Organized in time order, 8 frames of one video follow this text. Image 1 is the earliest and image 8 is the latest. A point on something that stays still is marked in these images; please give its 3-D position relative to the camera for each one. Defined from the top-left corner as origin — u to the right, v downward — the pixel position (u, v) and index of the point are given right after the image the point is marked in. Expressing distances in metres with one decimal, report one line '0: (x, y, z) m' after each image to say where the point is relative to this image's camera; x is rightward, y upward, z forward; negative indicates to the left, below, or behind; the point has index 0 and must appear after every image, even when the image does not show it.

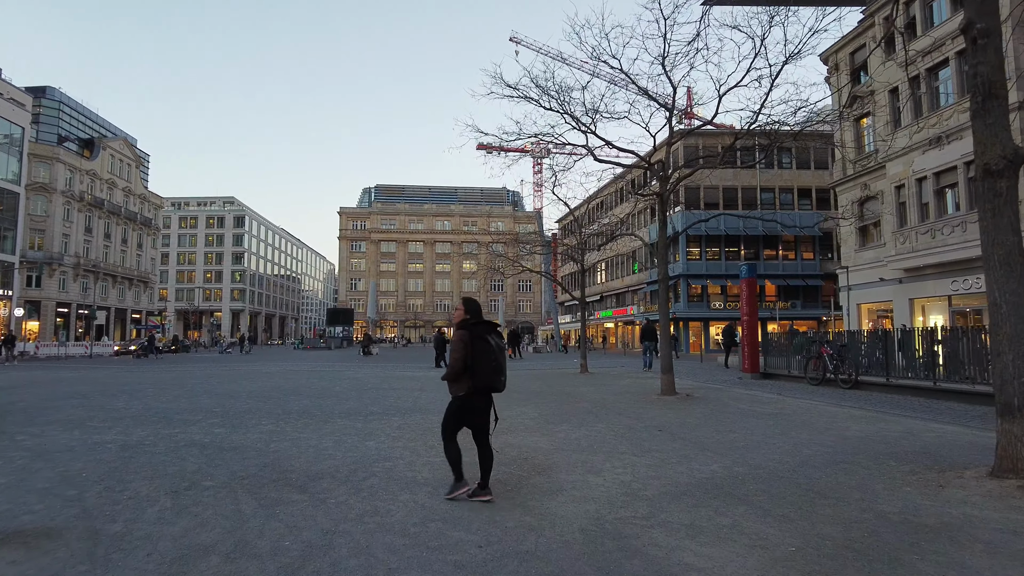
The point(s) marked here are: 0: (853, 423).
0: (+3.9, -1.5, +7.5) m
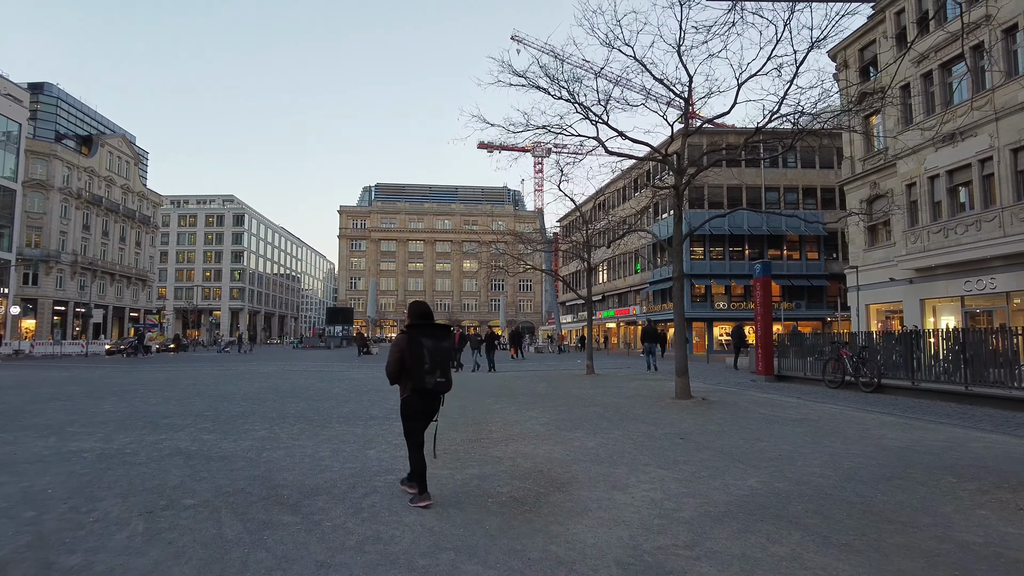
0: (+4.0, -1.5, +7.0) m
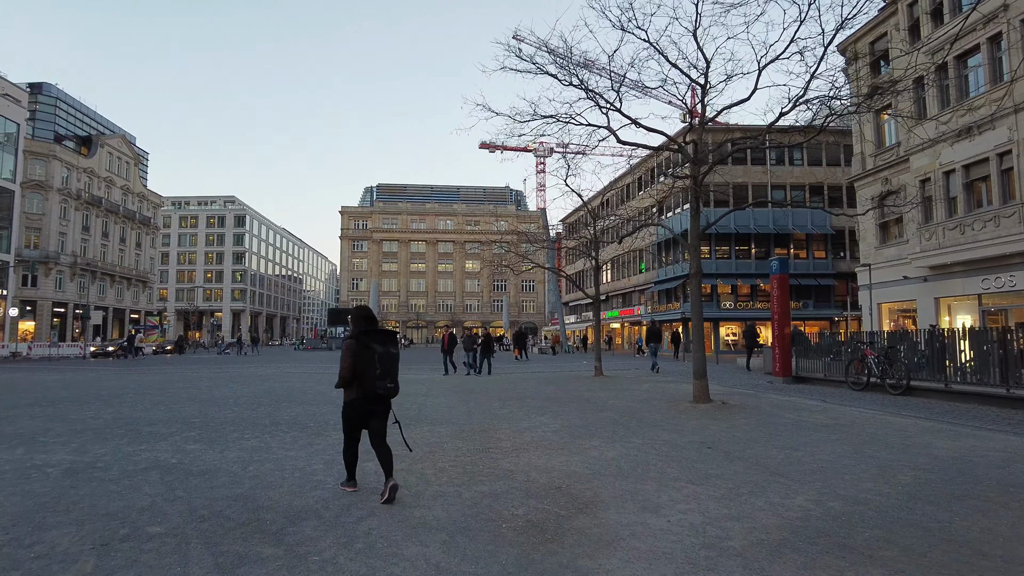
0: (+4.1, -1.5, +6.5) m
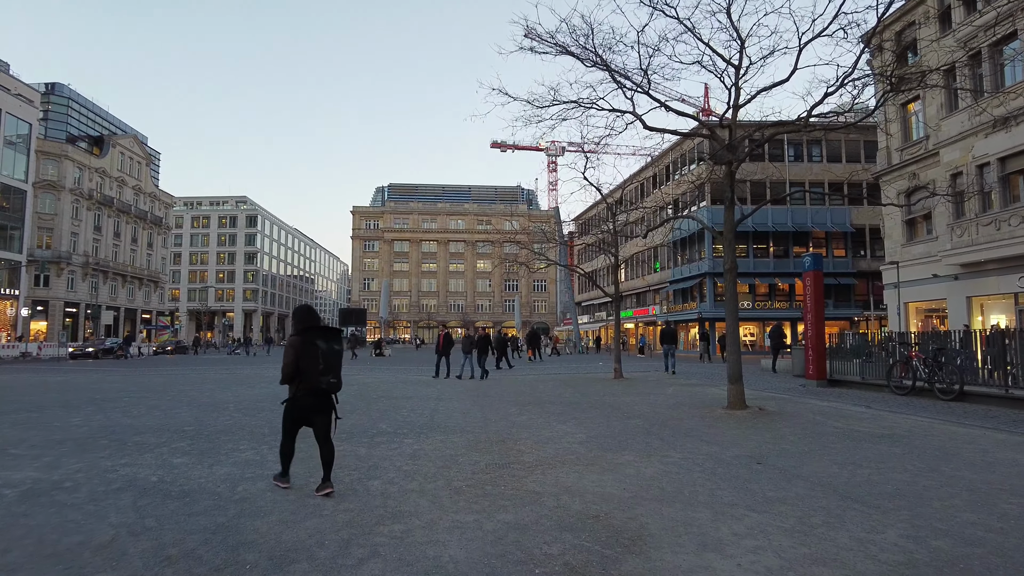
0: (+4.3, -1.4, +5.7) m
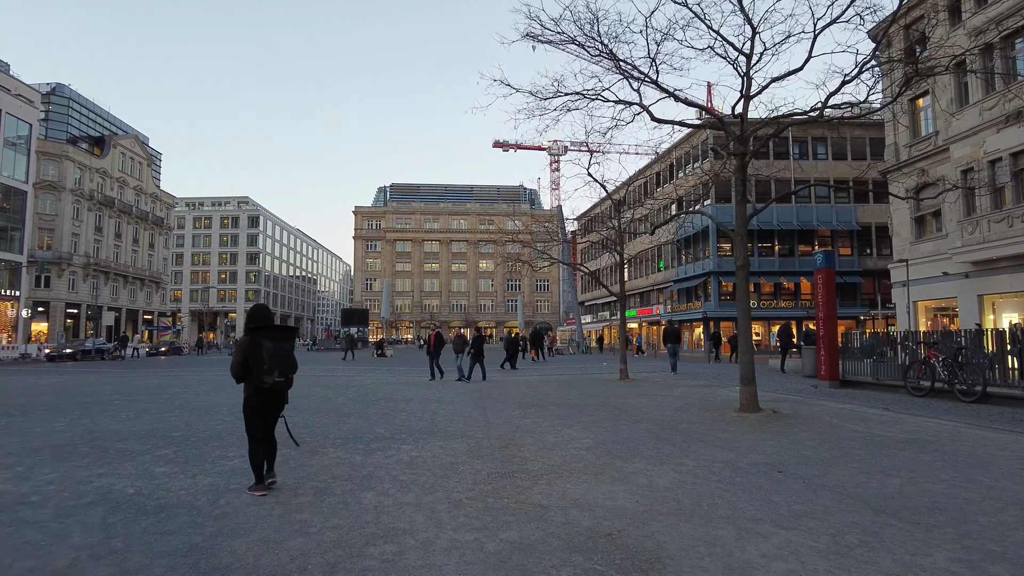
0: (+4.3, -1.4, +5.3) m
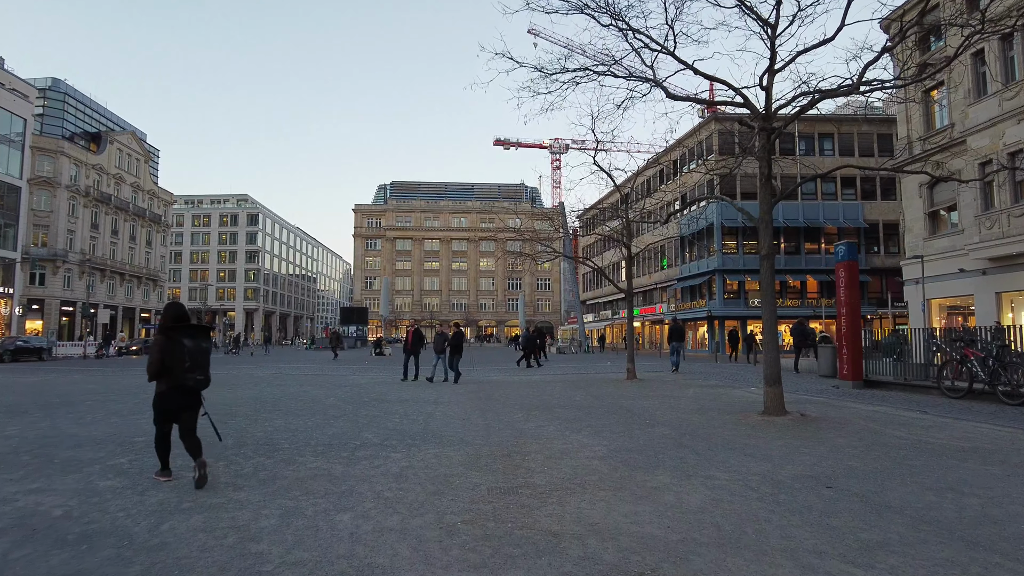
0: (+4.3, -1.3, +4.6) m
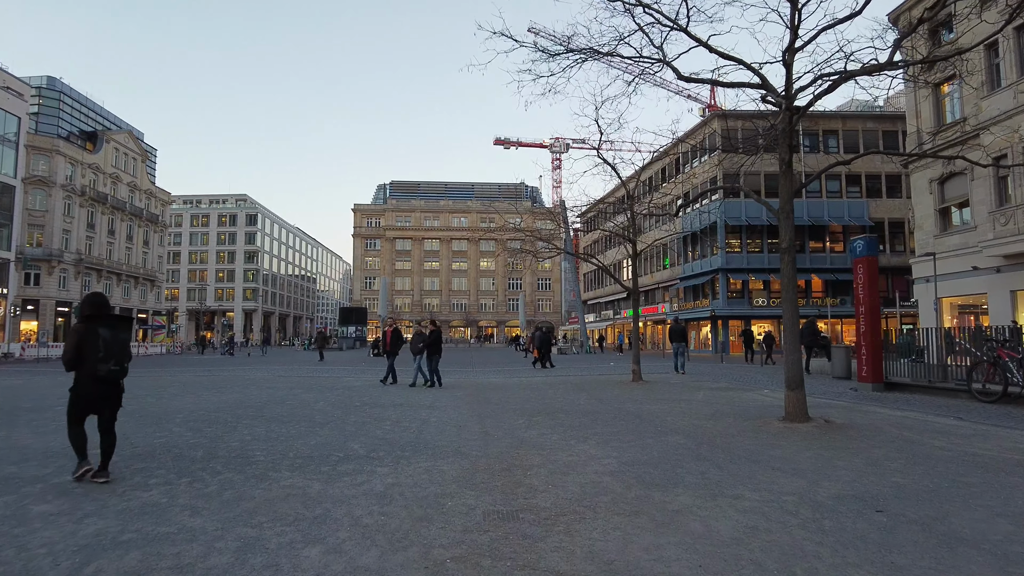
0: (+4.3, -1.2, +4.0) m
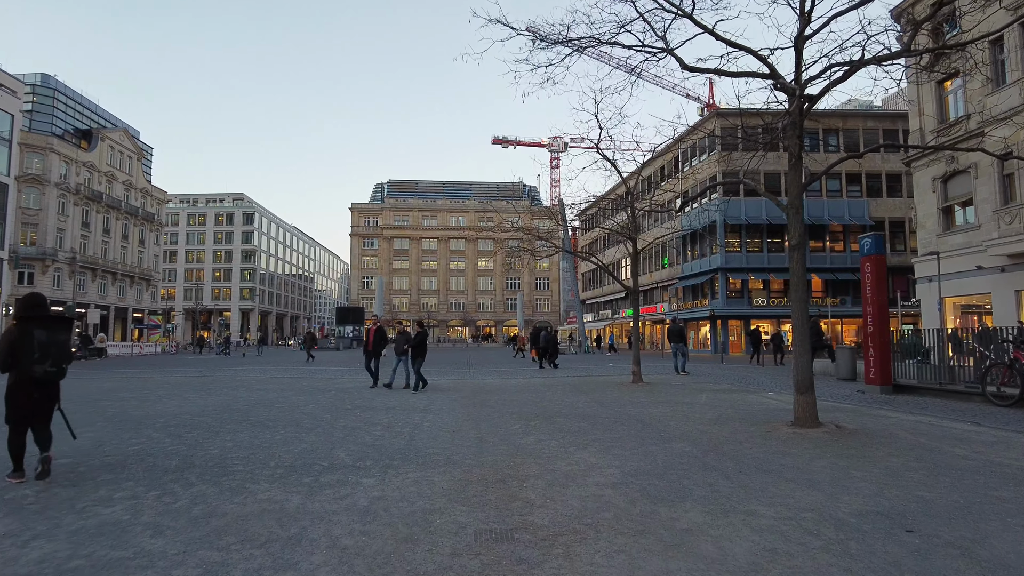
0: (+4.3, -1.2, +3.6) m
